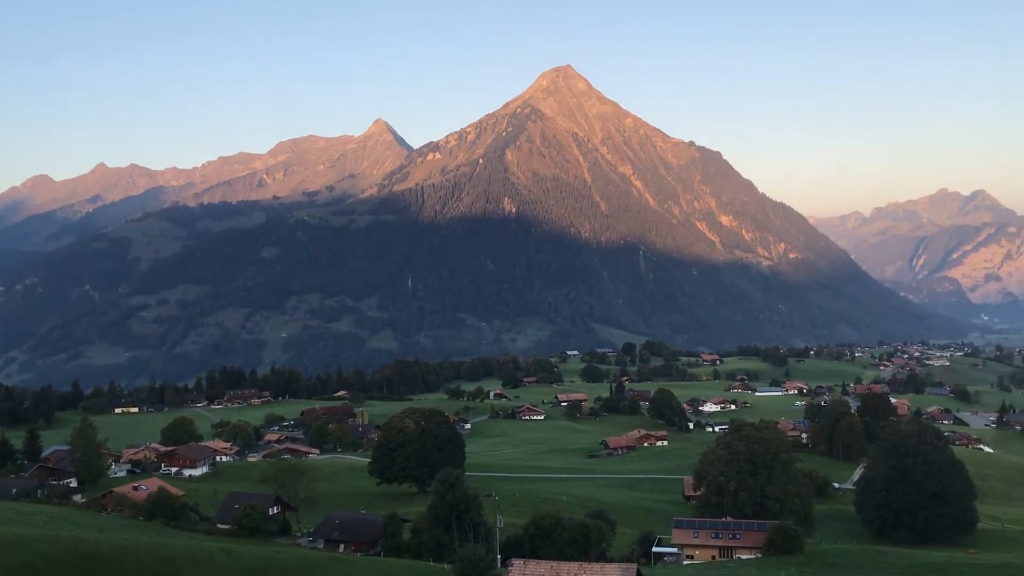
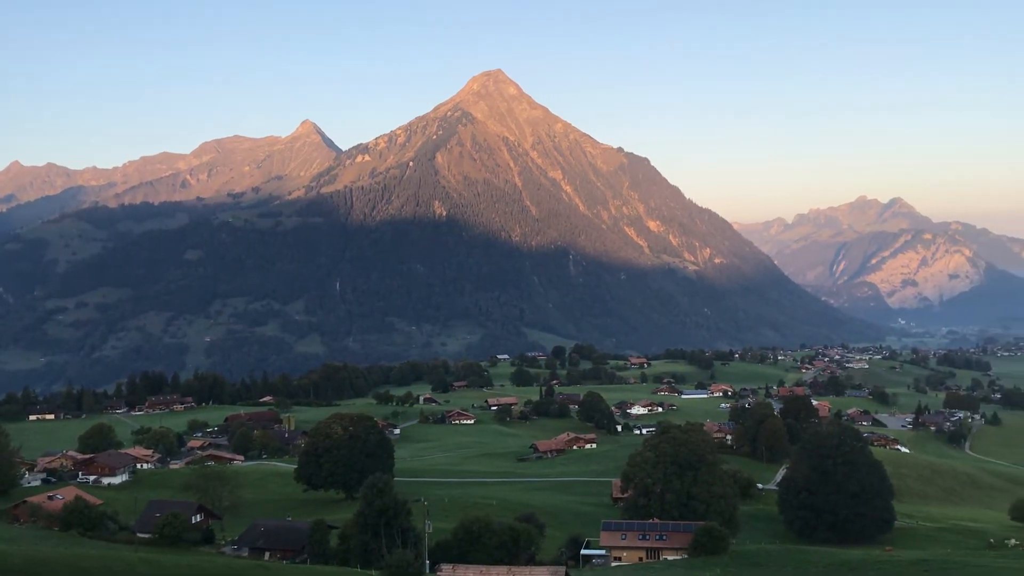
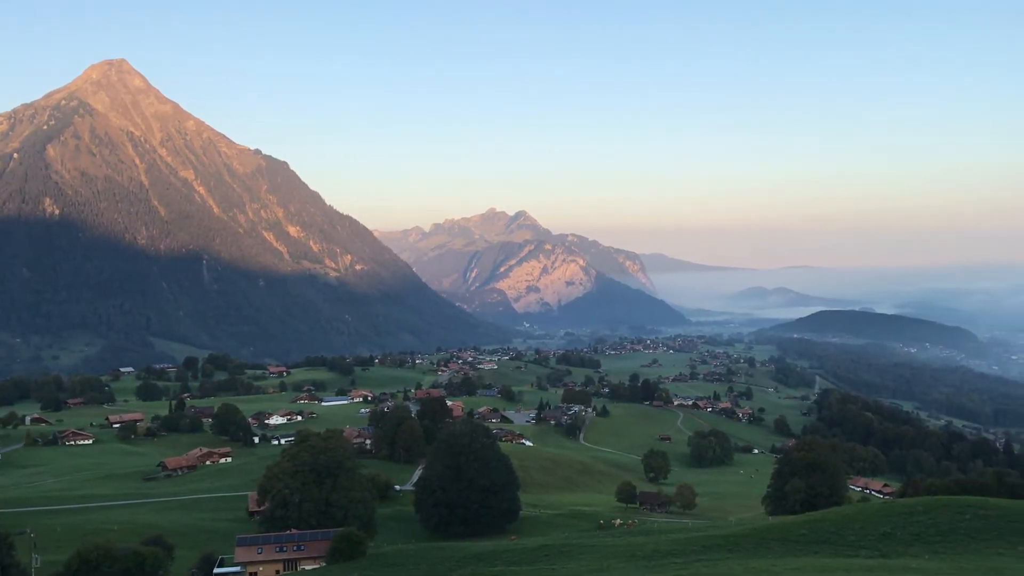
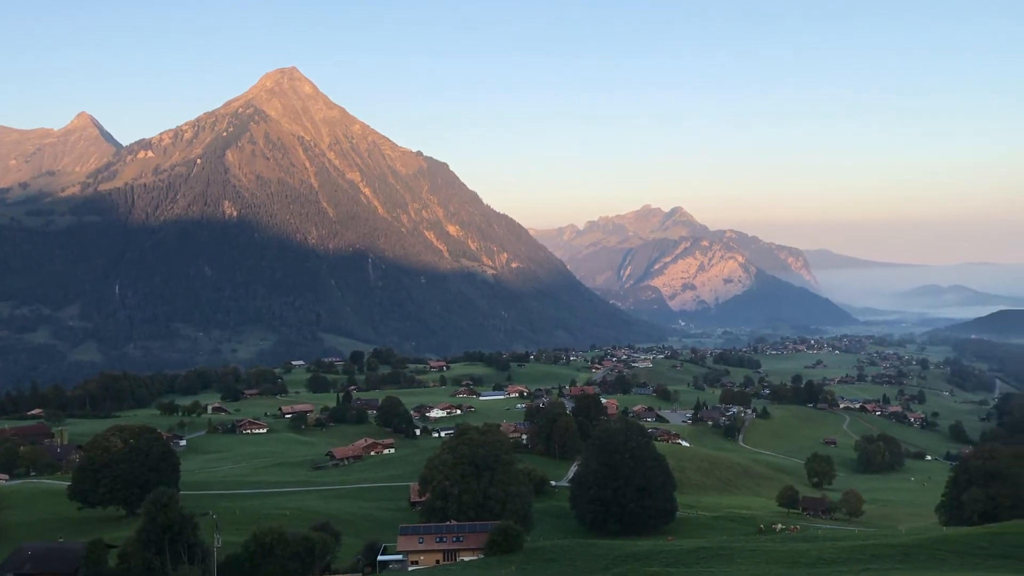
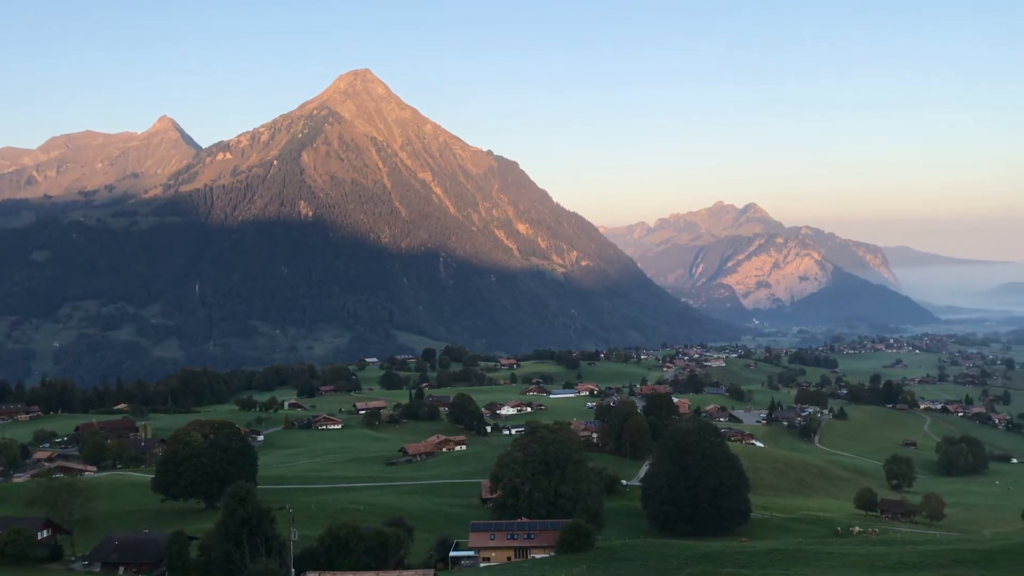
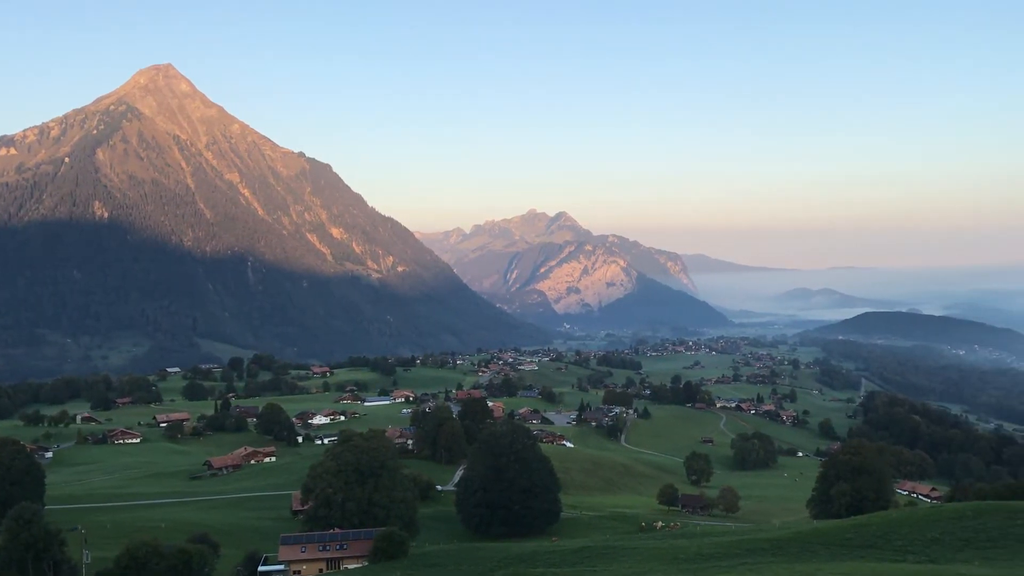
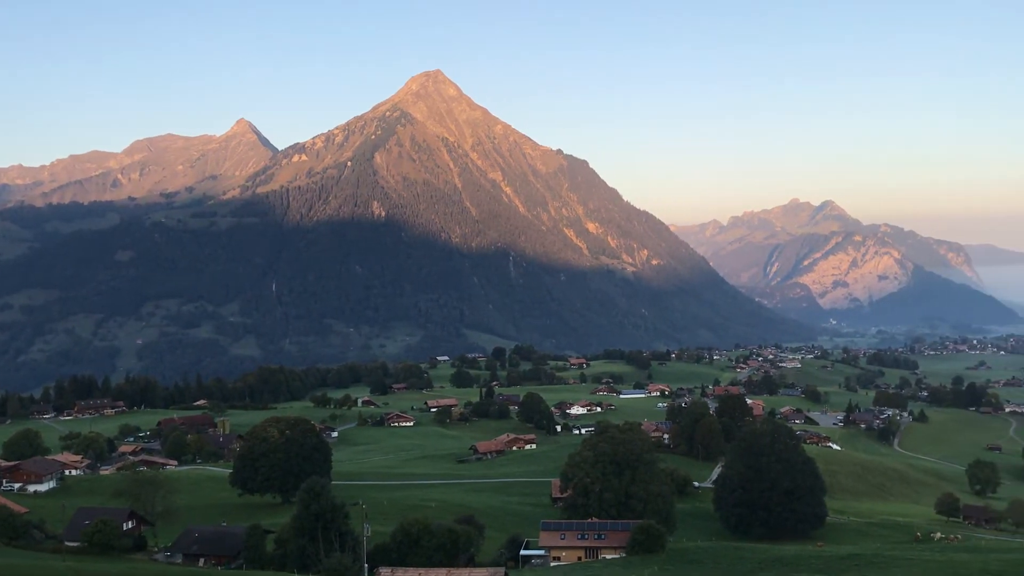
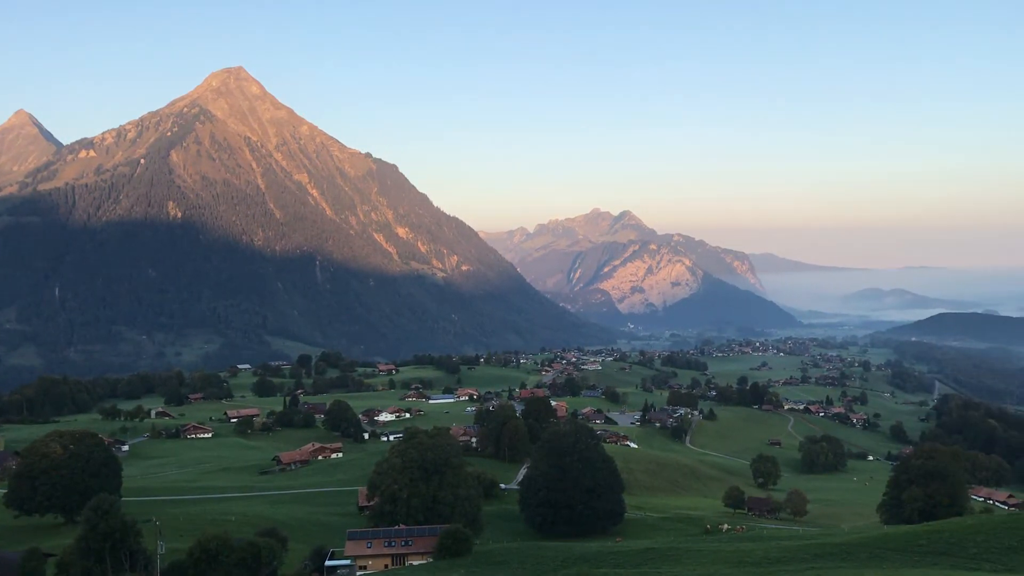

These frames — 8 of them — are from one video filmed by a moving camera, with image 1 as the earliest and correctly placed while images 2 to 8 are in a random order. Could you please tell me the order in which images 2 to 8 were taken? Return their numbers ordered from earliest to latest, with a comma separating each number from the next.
2, 7, 5, 4, 8, 6, 3
